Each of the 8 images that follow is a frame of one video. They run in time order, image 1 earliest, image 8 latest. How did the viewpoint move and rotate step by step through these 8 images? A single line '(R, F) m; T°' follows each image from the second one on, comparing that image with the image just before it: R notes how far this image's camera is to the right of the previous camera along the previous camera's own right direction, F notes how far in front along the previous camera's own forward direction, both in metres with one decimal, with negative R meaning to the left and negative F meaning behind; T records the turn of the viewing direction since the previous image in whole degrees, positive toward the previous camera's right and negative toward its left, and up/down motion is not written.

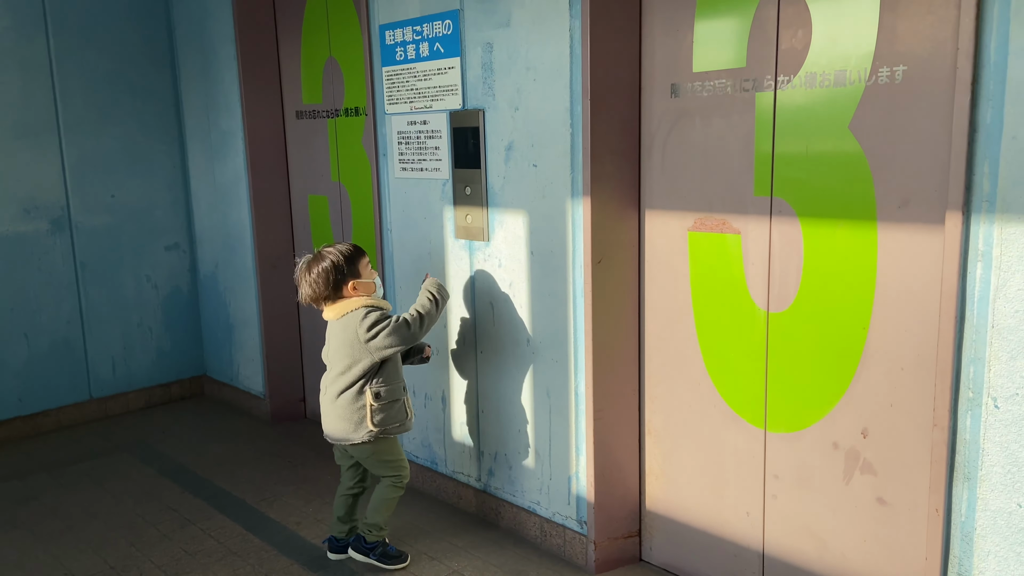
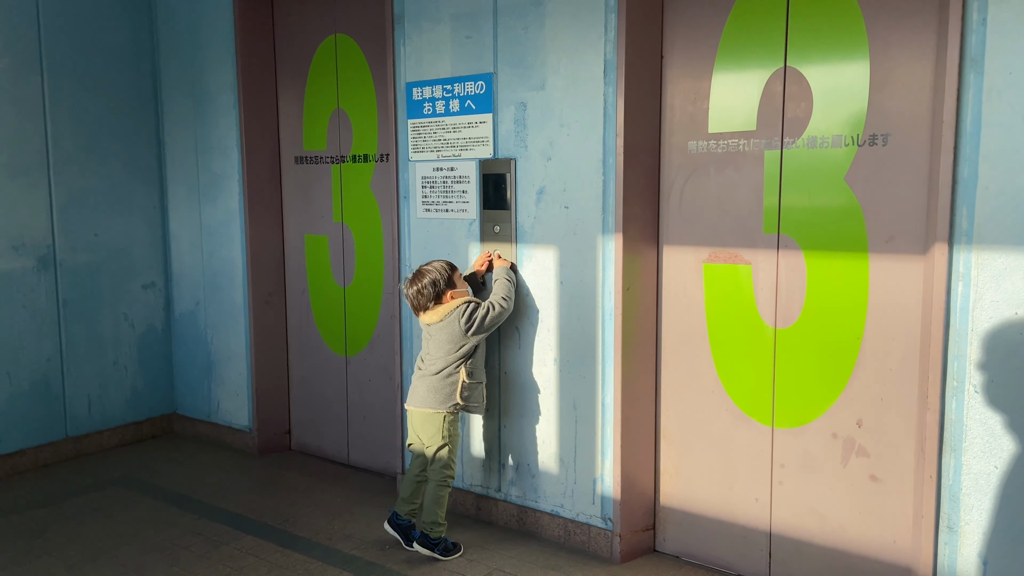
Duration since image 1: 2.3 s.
(-0.6, -0.3) m; +9°
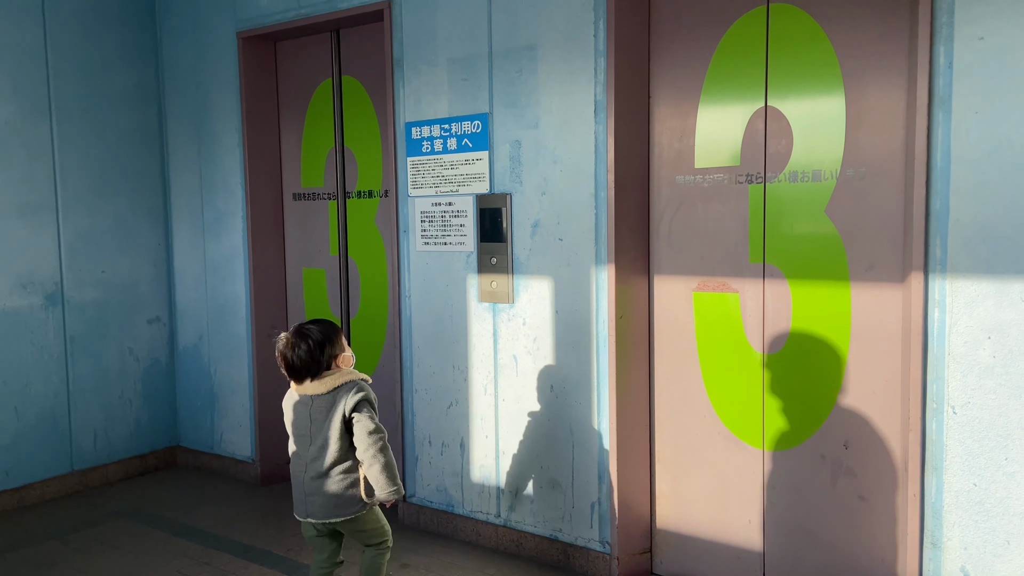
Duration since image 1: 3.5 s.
(0.0, -0.1) m; 0°
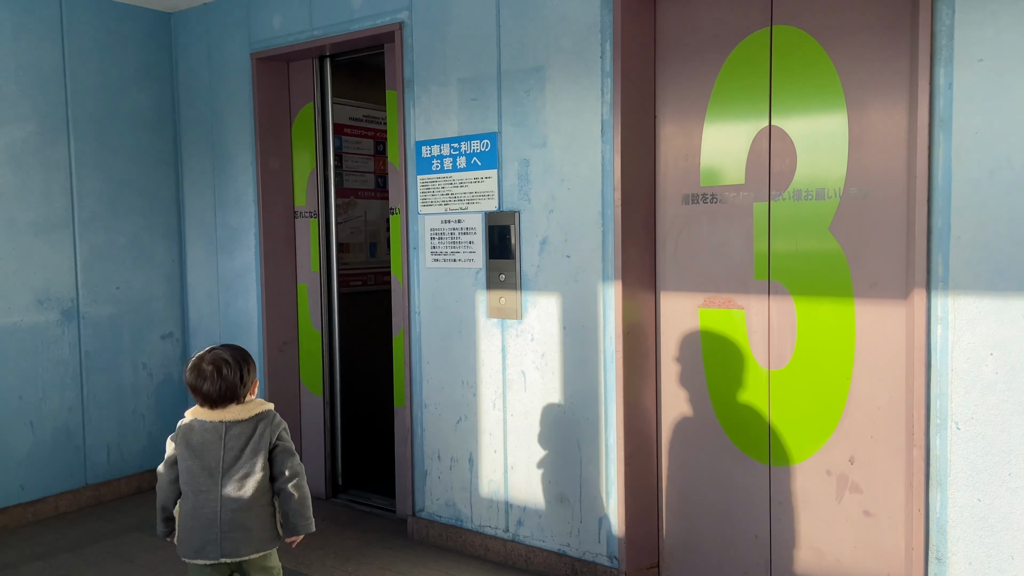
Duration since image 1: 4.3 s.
(0.0, 0.0) m; -1°
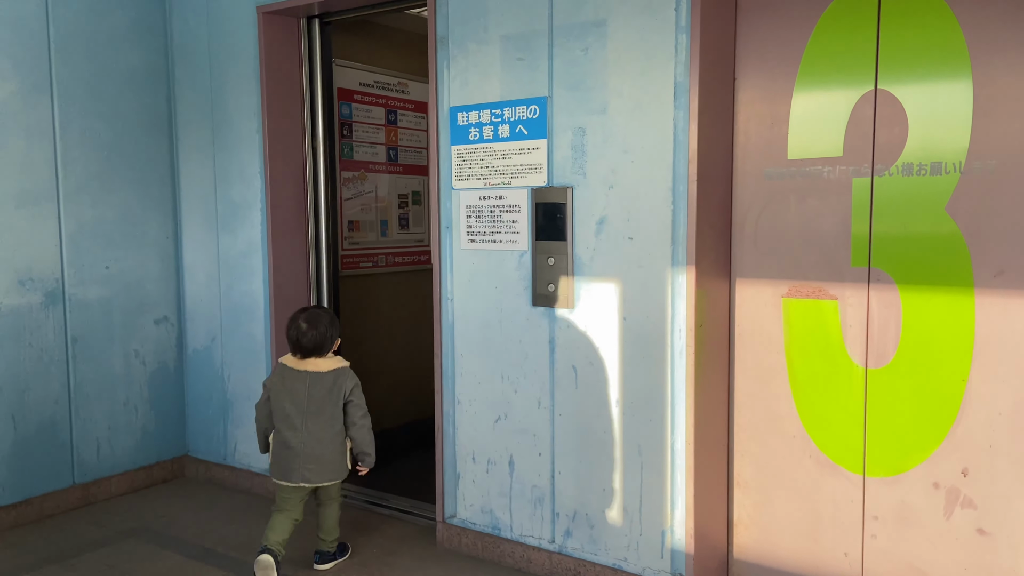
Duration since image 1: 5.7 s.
(-0.3, +0.4) m; +2°
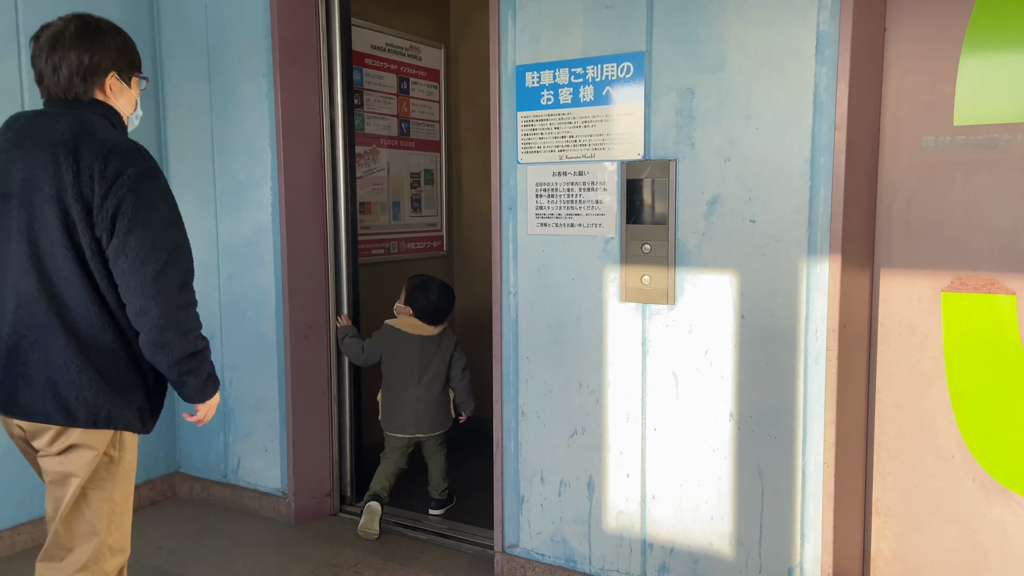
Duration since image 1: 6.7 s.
(-0.4, +0.5) m; +3°
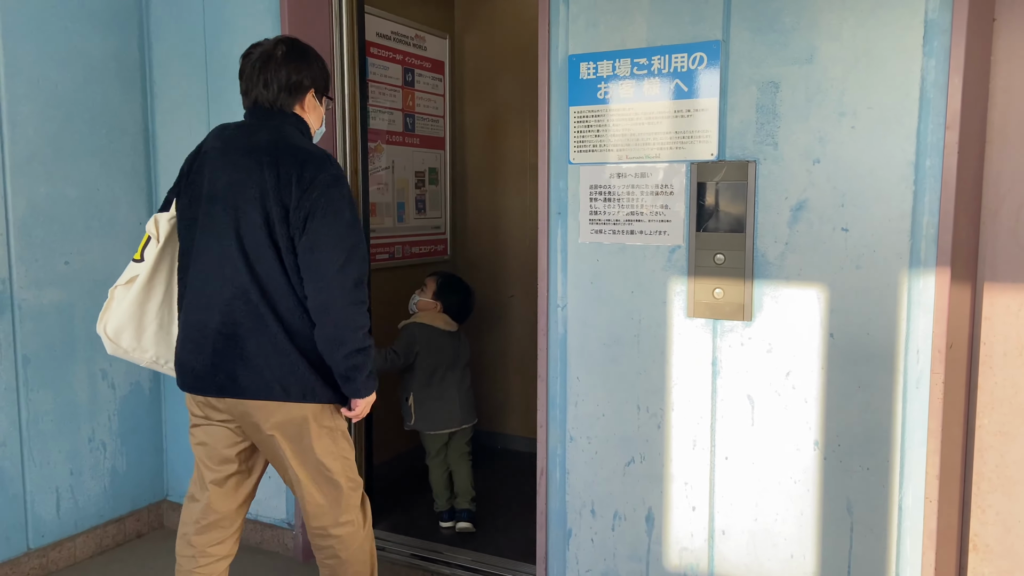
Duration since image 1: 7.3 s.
(-0.3, +0.3) m; +3°
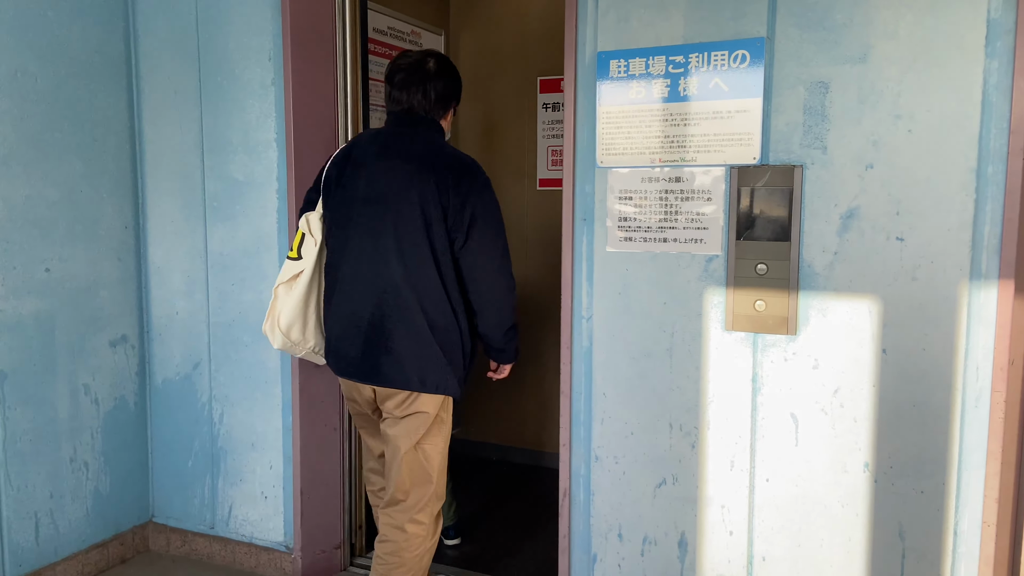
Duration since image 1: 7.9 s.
(-0.2, +0.2) m; +2°
